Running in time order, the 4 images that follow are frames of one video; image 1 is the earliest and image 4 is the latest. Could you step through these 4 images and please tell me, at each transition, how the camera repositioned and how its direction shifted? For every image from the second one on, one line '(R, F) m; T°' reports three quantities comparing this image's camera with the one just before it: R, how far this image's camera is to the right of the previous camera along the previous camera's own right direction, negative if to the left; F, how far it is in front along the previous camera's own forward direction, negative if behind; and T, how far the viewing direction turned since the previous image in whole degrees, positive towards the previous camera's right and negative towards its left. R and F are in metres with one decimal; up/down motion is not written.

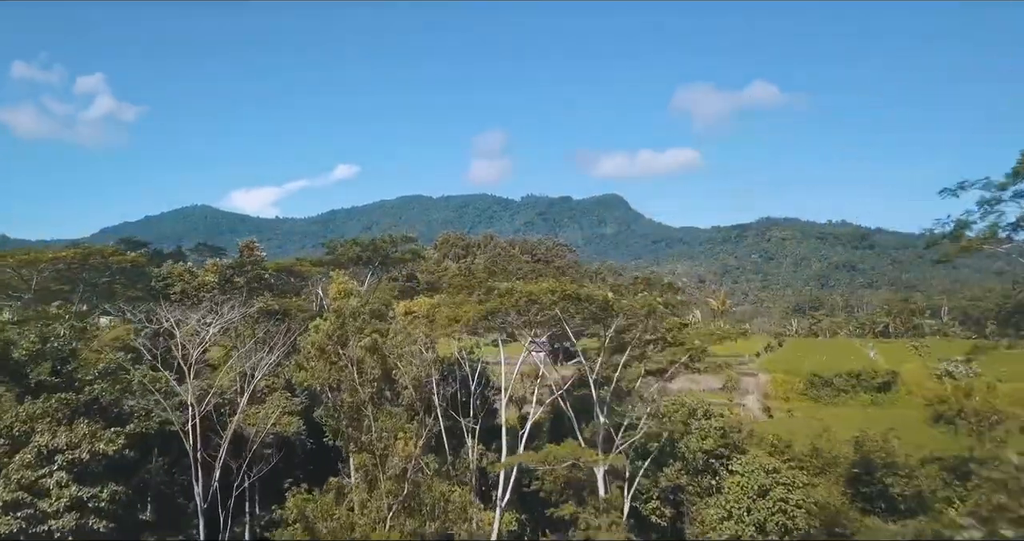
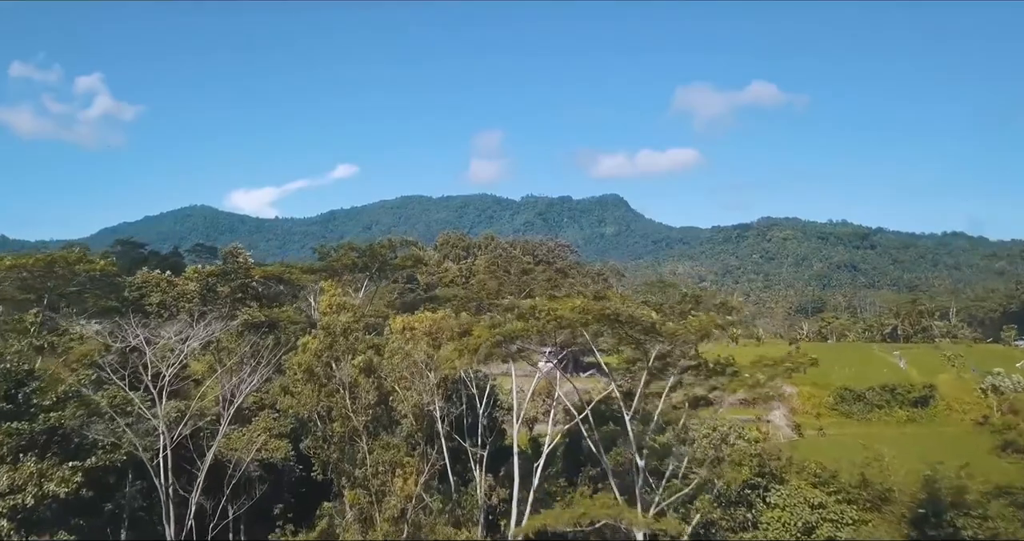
(-0.3, +2.2) m; 0°
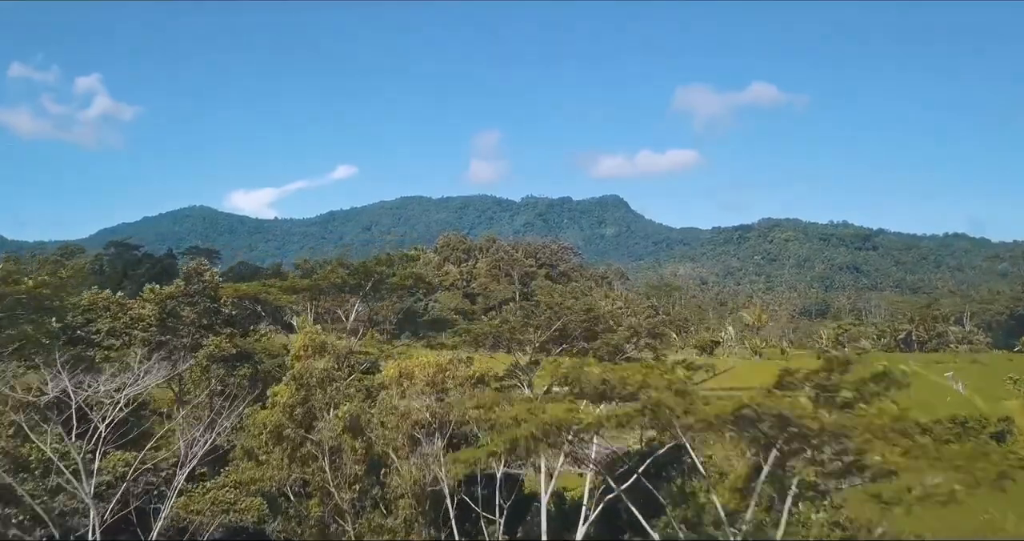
(-0.5, +3.6) m; 0°
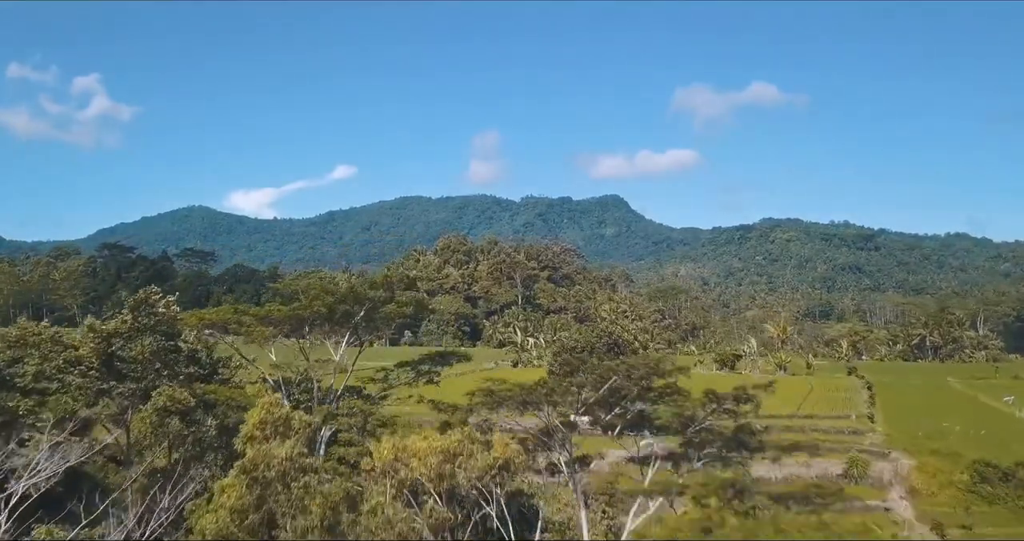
(-0.5, +3.3) m; 0°
